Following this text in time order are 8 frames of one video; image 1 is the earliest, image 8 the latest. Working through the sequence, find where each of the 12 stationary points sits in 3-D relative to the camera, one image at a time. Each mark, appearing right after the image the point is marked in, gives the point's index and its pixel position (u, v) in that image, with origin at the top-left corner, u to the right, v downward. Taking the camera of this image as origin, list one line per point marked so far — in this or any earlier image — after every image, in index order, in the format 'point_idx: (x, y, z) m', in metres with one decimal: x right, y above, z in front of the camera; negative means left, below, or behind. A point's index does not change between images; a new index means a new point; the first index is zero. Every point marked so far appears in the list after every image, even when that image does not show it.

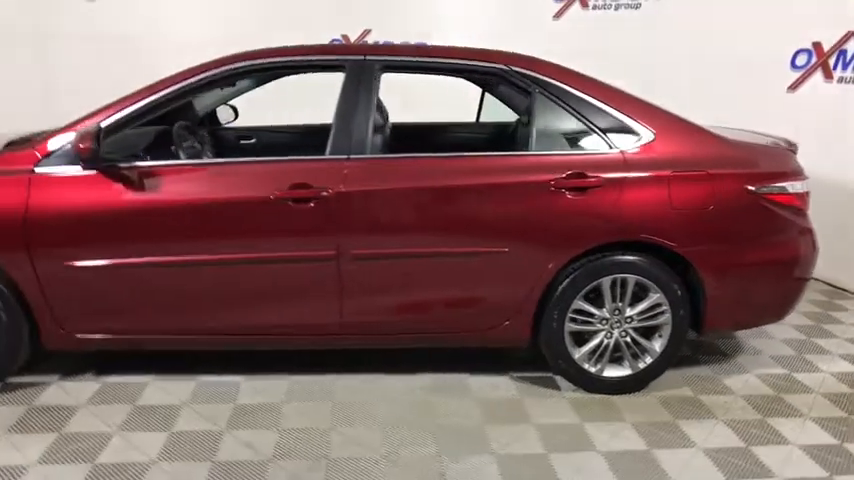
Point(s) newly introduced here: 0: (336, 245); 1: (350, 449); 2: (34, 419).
0: (-0.4, 0.0, +2.6) m
1: (-0.3, -0.8, +2.5) m
2: (-1.6, -0.7, +2.6) m
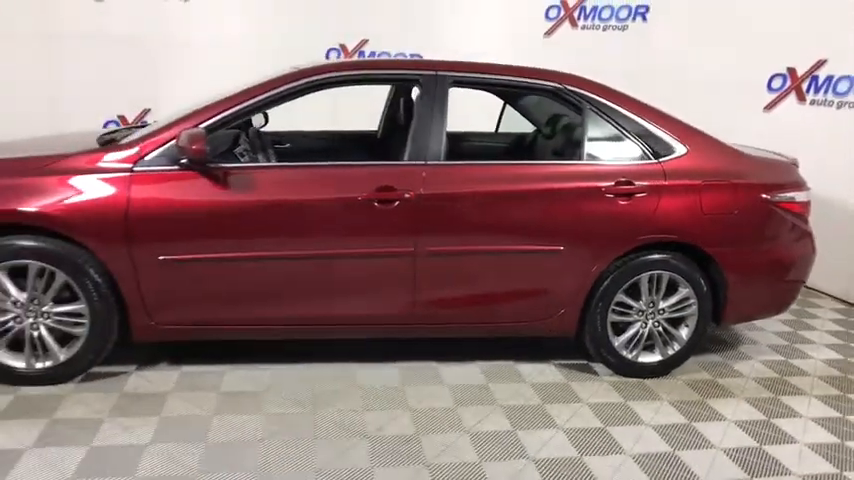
0: (-0.1, 0.0, +2.9) m
1: (0.0, -0.8, +2.7) m
2: (-1.3, -0.7, +2.7) m
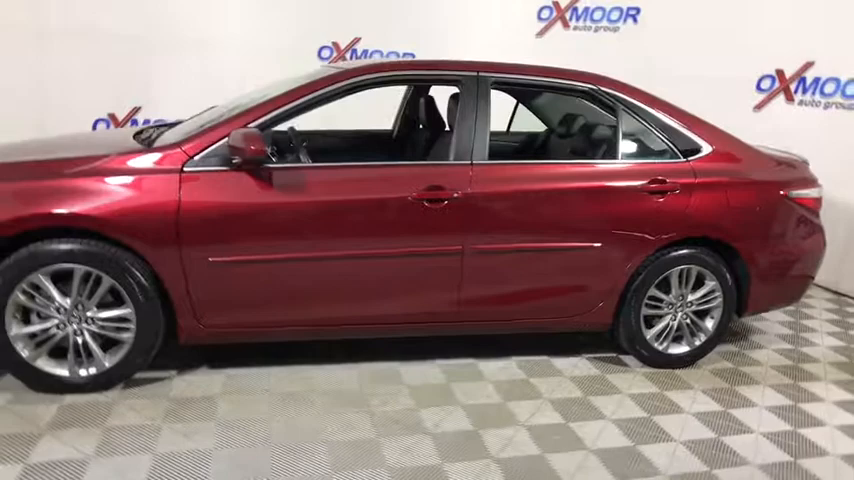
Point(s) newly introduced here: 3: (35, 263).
0: (+0.2, 0.0, +2.9) m
1: (+0.3, -0.8, +2.8) m
2: (-1.0, -0.7, +2.7) m
3: (-1.6, -0.1, +2.6) m
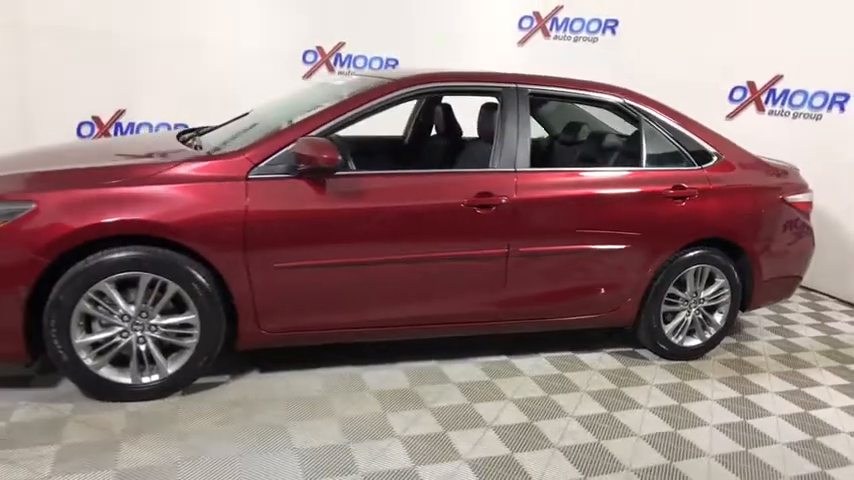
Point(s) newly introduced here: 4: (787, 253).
0: (+0.4, 0.0, +3.1) m
1: (+0.5, -0.8, +3.0) m
2: (-0.8, -0.7, +2.7) m
3: (-1.3, -0.1, +2.6) m
4: (+2.2, -0.1, +3.8) m
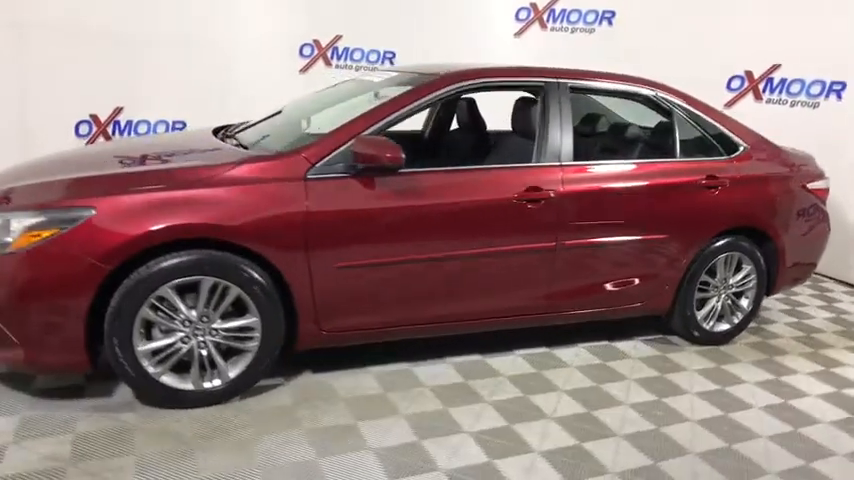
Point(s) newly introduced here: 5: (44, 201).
0: (+0.6, 0.0, +3.2) m
1: (+0.8, -0.8, +3.0) m
2: (-0.5, -0.7, +2.7) m
3: (-1.0, -0.1, +2.5) m
4: (+2.4, 0.0, +3.9) m
5: (-1.5, +0.2, +2.5) m
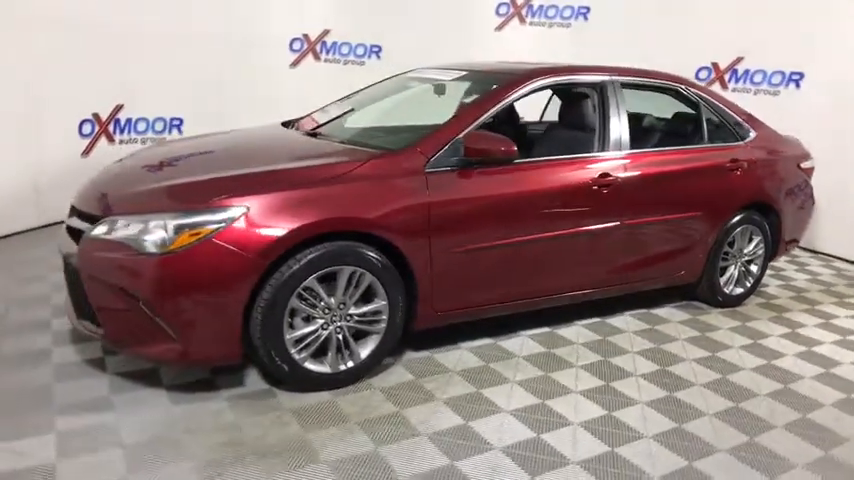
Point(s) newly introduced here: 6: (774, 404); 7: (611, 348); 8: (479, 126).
0: (+1.1, +0.1, +3.6) m
1: (+1.3, -0.7, +3.4) m
2: (0.0, -0.7, +3.0) m
3: (-0.5, -0.1, +2.7) m
4: (+2.7, +0.2, +4.5) m
5: (-1.0, +0.2, +2.6) m
6: (+1.7, -0.8, +3.0) m
7: (+1.0, -0.6, +3.5) m
8: (+0.2, +0.6, +3.2) m
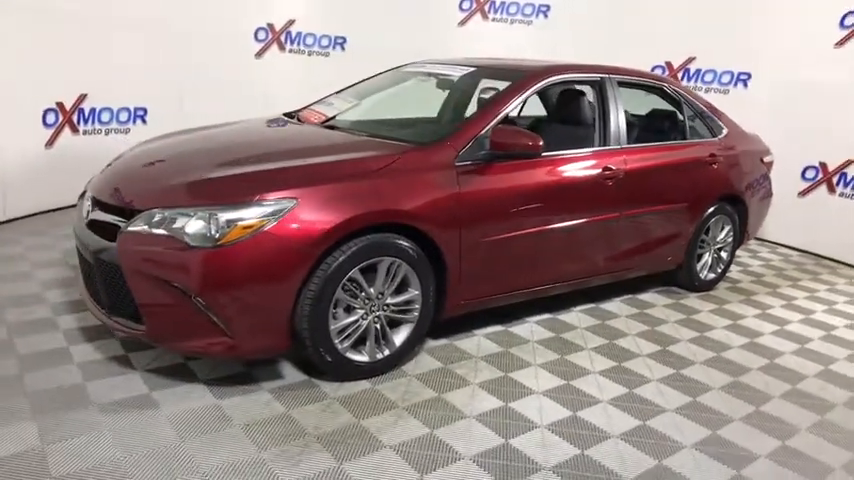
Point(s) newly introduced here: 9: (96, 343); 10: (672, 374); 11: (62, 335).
0: (+1.1, +0.2, +3.8) m
1: (+1.4, -0.6, +3.7) m
2: (+0.2, -0.6, +3.1) m
3: (-0.3, -0.1, +2.8) m
4: (+2.6, +0.3, +4.9) m
5: (-0.8, +0.2, +2.6) m
6: (+1.8, -0.7, +3.4) m
7: (+1.1, -0.5, +3.8) m
8: (+0.3, +0.6, +3.3) m
9: (-1.6, -0.5, +3.1) m
10: (+1.3, -0.7, +3.3) m
11: (-1.8, -0.5, +3.1) m
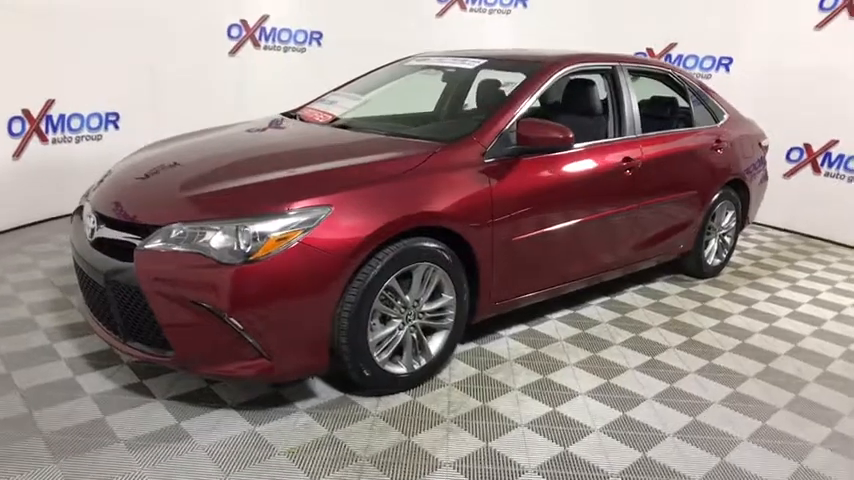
0: (+1.2, +0.2, +3.7) m
1: (+1.5, -0.5, +3.7) m
2: (+0.4, -0.6, +3.0) m
3: (-0.2, -0.1, +2.6) m
4: (+2.6, +0.4, +5.0) m
5: (-0.6, +0.1, +2.4) m
6: (+2.0, -0.6, +3.3) m
7: (+1.2, -0.5, +3.7) m
8: (+0.4, +0.6, +3.2) m
9: (-1.4, -0.6, +2.8) m
10: (+1.4, -0.6, +3.2) m
11: (-1.6, -0.6, +2.9) m
